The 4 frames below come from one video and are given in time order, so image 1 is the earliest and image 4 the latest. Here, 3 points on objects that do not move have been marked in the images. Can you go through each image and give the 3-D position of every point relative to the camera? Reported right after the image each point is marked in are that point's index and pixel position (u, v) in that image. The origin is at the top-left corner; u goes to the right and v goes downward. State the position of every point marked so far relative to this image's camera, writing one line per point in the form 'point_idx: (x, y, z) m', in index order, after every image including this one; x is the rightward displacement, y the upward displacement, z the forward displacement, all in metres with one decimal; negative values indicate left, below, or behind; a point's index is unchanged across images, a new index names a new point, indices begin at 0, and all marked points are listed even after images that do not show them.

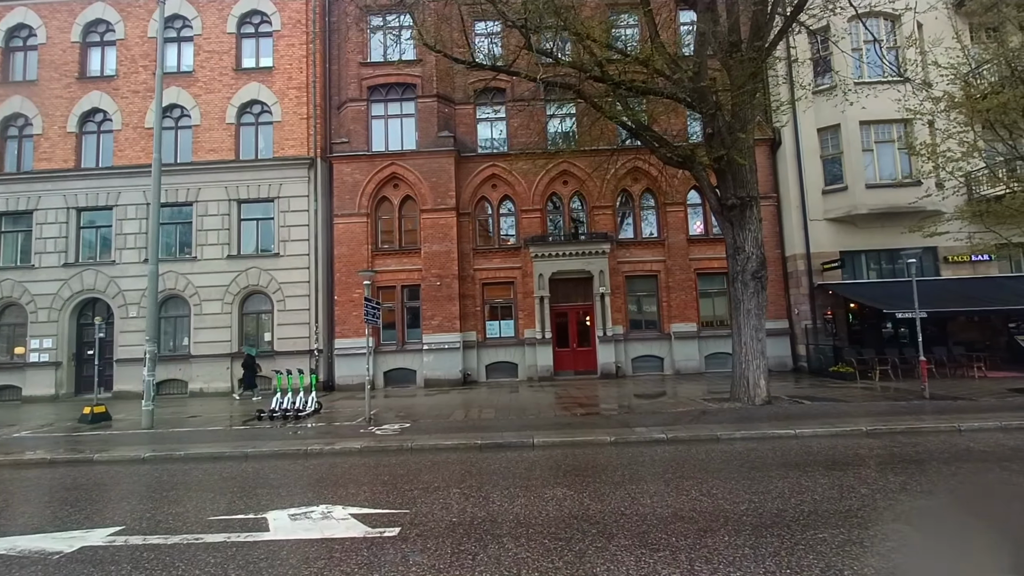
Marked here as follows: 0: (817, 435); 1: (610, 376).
0: (+5.8, -2.8, +9.0) m
1: (+3.8, -3.4, +18.1) m
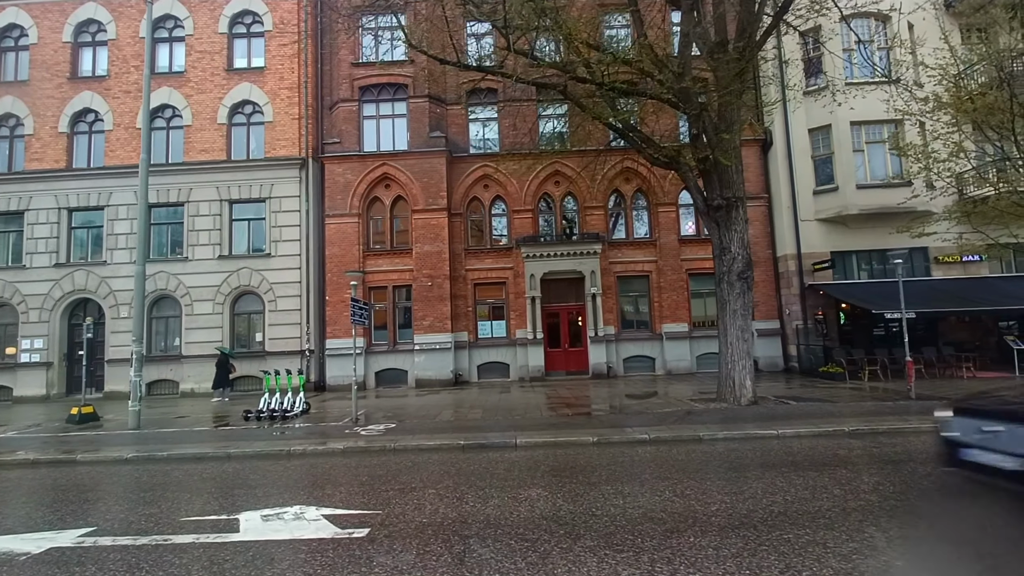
0: (+5.5, -2.8, +9.0) m
1: (+3.4, -3.4, +18.1) m
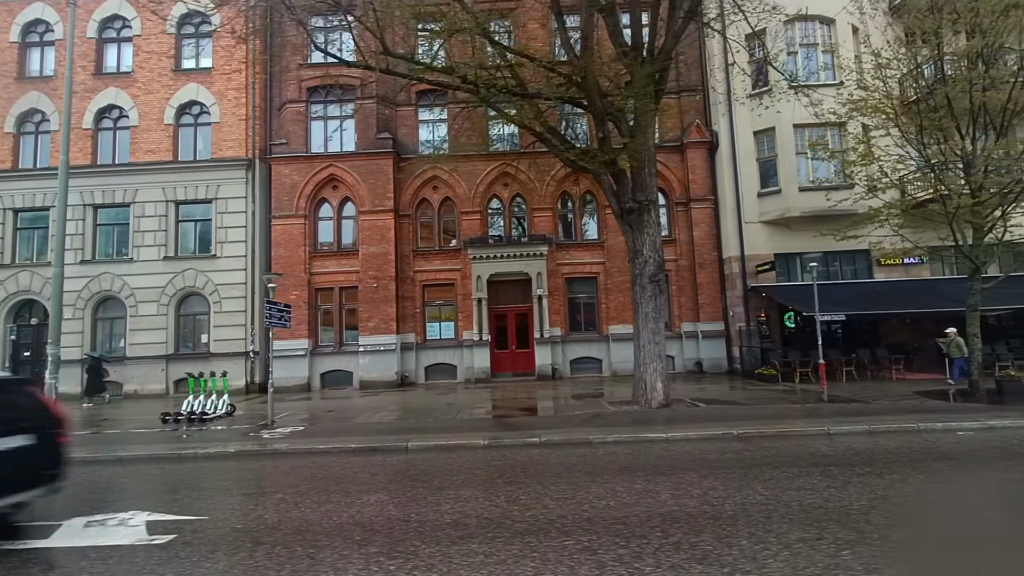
0: (+3.4, -2.9, +9.1) m
1: (+1.3, -3.4, +18.2) m
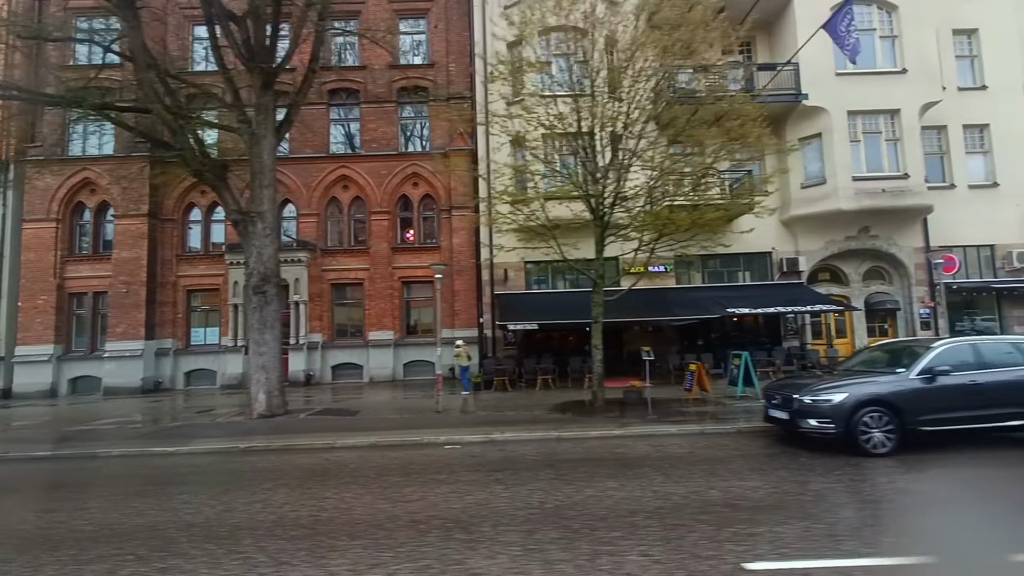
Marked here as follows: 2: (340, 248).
0: (-5.8, -3.2, +9.1) m
1: (-8.1, -3.7, +18.2) m
2: (-6.9, +1.6, +19.1) m
